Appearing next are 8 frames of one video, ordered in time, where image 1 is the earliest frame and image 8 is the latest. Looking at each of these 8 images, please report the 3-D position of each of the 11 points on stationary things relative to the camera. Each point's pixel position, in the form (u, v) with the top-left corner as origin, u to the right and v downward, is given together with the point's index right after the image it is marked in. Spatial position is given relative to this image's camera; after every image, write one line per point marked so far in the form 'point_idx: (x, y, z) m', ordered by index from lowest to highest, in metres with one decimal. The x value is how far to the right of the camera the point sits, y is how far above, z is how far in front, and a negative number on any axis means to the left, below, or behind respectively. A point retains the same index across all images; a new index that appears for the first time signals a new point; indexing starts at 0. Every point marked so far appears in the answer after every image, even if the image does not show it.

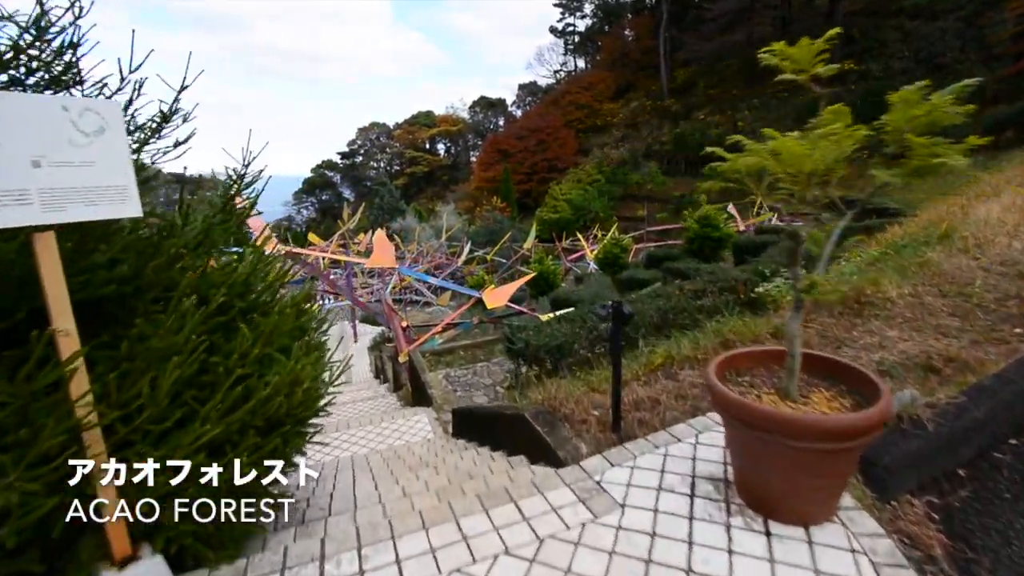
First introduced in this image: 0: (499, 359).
0: (-0.1, -0.9, +5.7) m
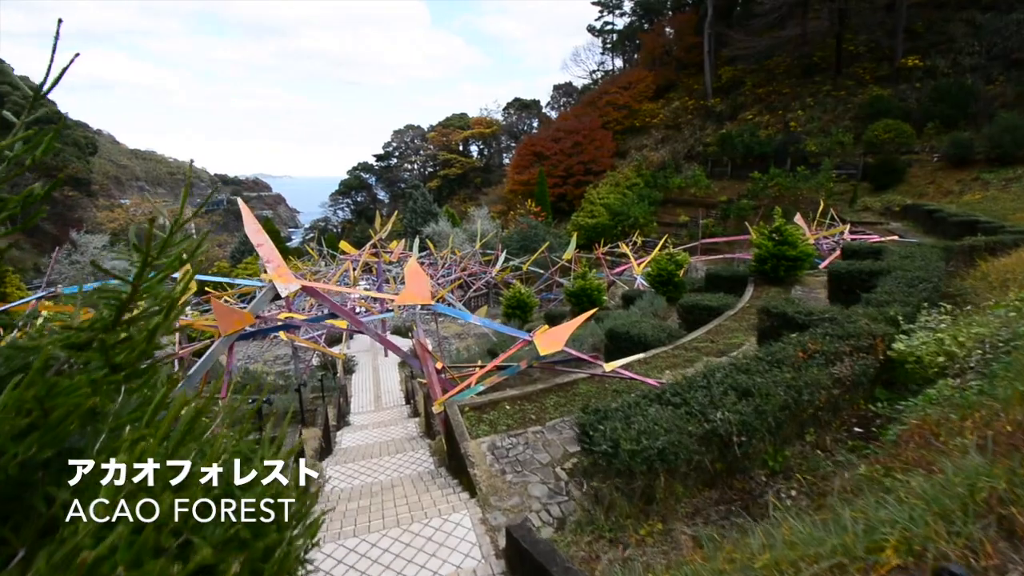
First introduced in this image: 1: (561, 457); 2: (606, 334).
0: (+0.4, -1.3, +4.6) m
1: (+0.4, -1.4, +4.1) m
2: (+1.4, -0.7, +7.3) m
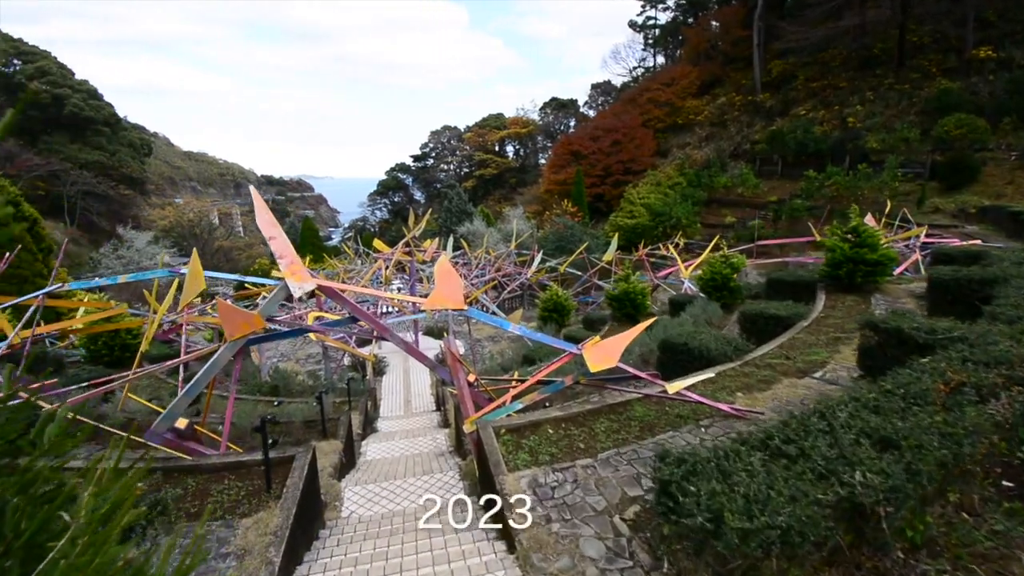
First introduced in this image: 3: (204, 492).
0: (+0.8, -1.3, +3.8) m
1: (+0.7, -1.5, +3.3) m
2: (+2.0, -0.8, +6.5) m
3: (-2.4, -1.6, +3.8) m
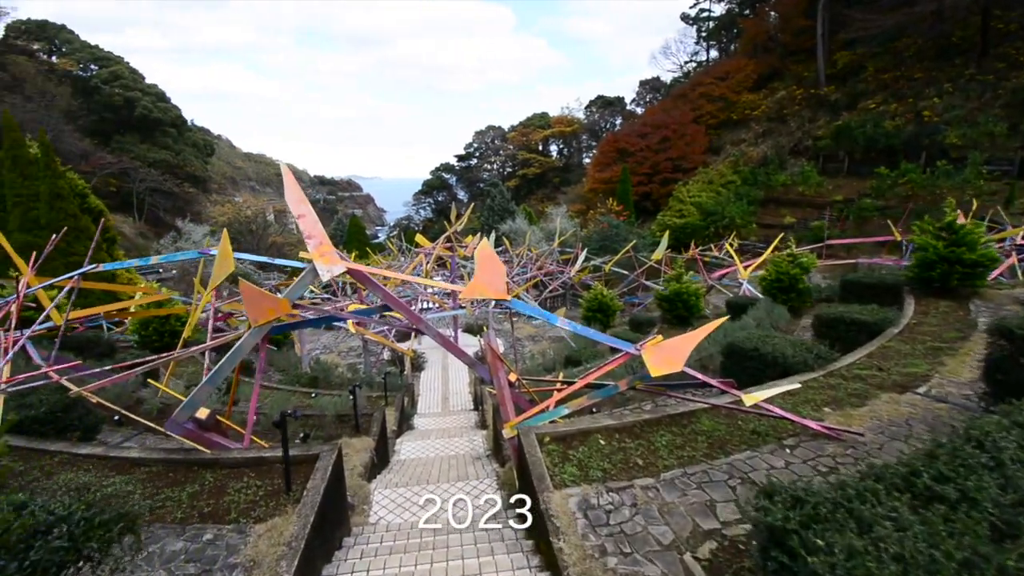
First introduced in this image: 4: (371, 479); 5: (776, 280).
0: (+1.1, -1.3, +3.2) m
1: (+1.0, -1.4, +2.8) m
2: (+2.5, -0.7, +5.8) m
3: (-2.1, -1.4, +3.5) m
4: (-1.5, -2.1, +5.3) m
5: (+5.5, +0.2, +10.0) m
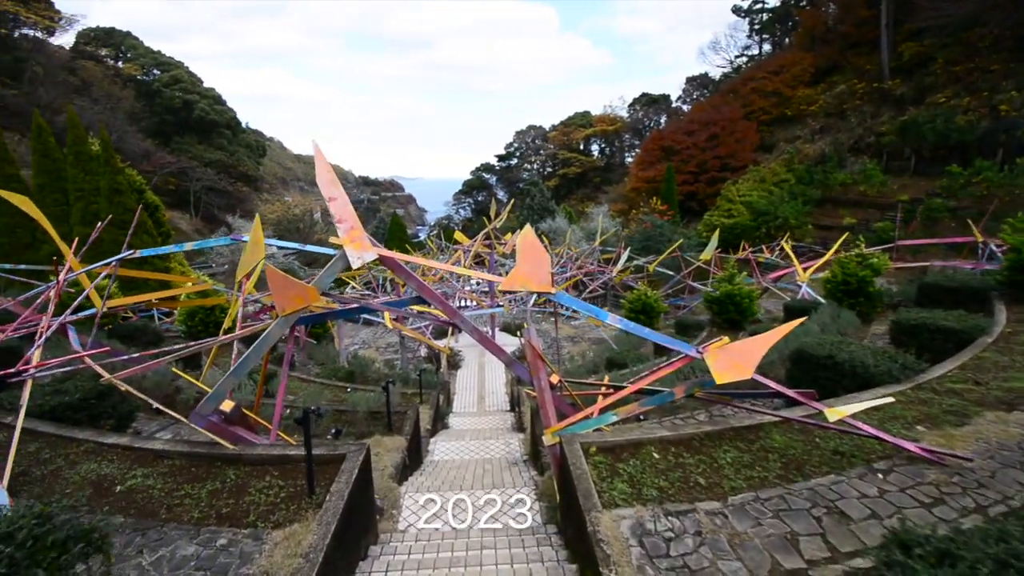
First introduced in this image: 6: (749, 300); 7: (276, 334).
0: (+1.4, -1.2, +2.8) m
1: (+1.2, -1.4, +2.3) m
2: (+3.0, -0.7, +5.2) m
3: (-1.8, -1.3, +3.2) m
4: (-1.1, -2.0, +5.0) m
5: (+6.3, +0.1, +9.2) m
6: (+5.4, -0.3, +10.9) m
7: (-1.7, -0.3, +3.6) m
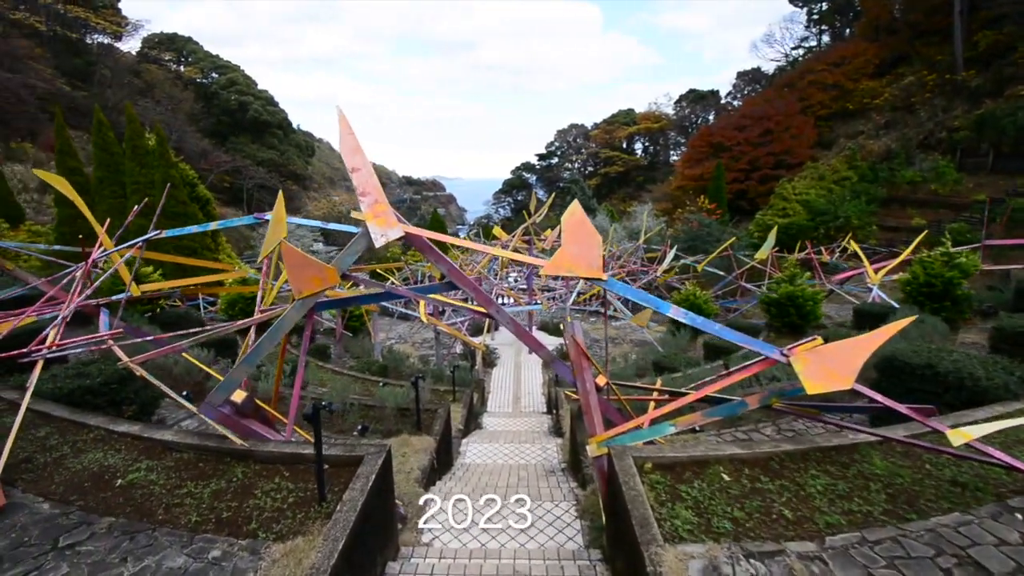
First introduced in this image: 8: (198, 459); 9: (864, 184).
0: (+1.5, -1.2, +2.2) m
1: (+1.4, -1.3, +1.7) m
2: (+3.4, -0.7, +4.5) m
3: (-1.6, -1.2, +2.9) m
4: (-0.8, -1.9, +4.6) m
5: (+7.0, +0.1, +8.2) m
6: (+6.2, -0.3, +10.0) m
7: (-1.5, -0.2, +3.2) m
8: (-2.1, -1.1, +3.2) m
9: (+14.4, +4.3, +19.6) m
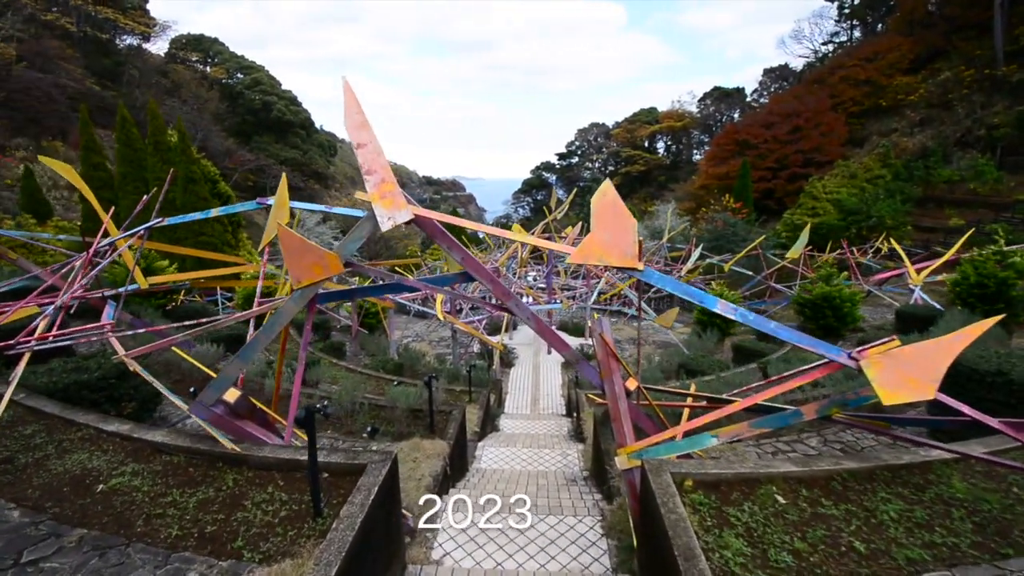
0: (+1.6, -1.1, +1.8) m
1: (+1.4, -1.3, +1.3) m
2: (+3.5, -0.7, +4.0) m
3: (-1.5, -1.1, +2.6) m
4: (-0.6, -1.8, +4.2) m
5: (+7.3, +0.1, +7.6) m
6: (+6.6, -0.3, +9.4) m
7: (-1.3, -0.1, +2.9) m
8: (-2.0, -1.1, +2.9) m
9: (+15.2, +4.2, +18.7) m
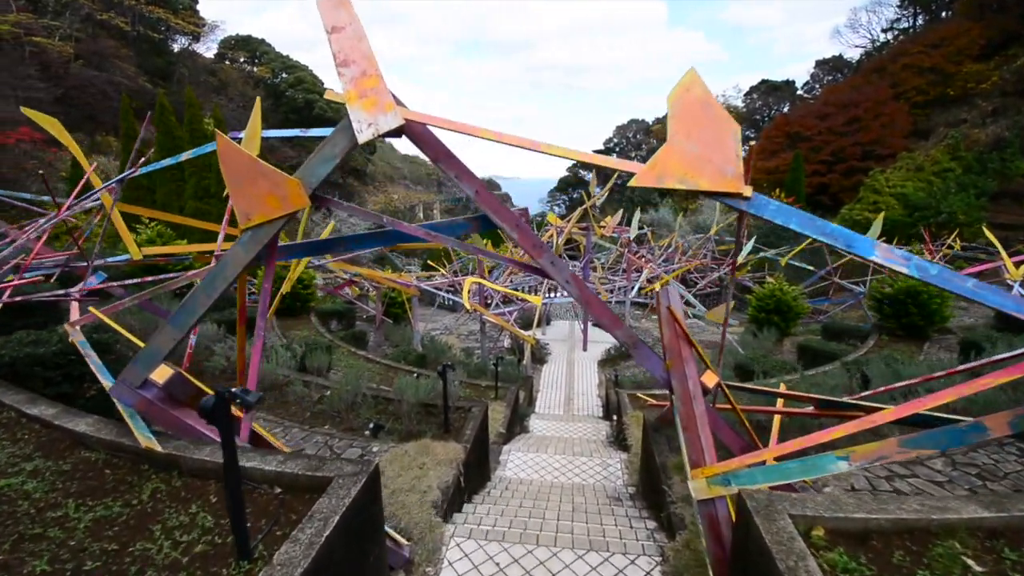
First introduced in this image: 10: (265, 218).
0: (+1.7, -0.9, +0.8) m
1: (+1.4, -1.0, +0.3) m
2: (+3.7, -0.5, +2.8) m
3: (-1.4, -0.9, +1.8) m
4: (-0.4, -1.6, +3.4) m
5: (+7.7, +0.2, +6.2) m
6: (+7.2, -0.2, +8.0) m
7: (-1.2, +0.1, +2.1) m
8: (-1.9, -0.8, +2.2) m
9: (+16.5, +4.2, +16.7) m
10: (-1.0, +0.3, +2.1) m
